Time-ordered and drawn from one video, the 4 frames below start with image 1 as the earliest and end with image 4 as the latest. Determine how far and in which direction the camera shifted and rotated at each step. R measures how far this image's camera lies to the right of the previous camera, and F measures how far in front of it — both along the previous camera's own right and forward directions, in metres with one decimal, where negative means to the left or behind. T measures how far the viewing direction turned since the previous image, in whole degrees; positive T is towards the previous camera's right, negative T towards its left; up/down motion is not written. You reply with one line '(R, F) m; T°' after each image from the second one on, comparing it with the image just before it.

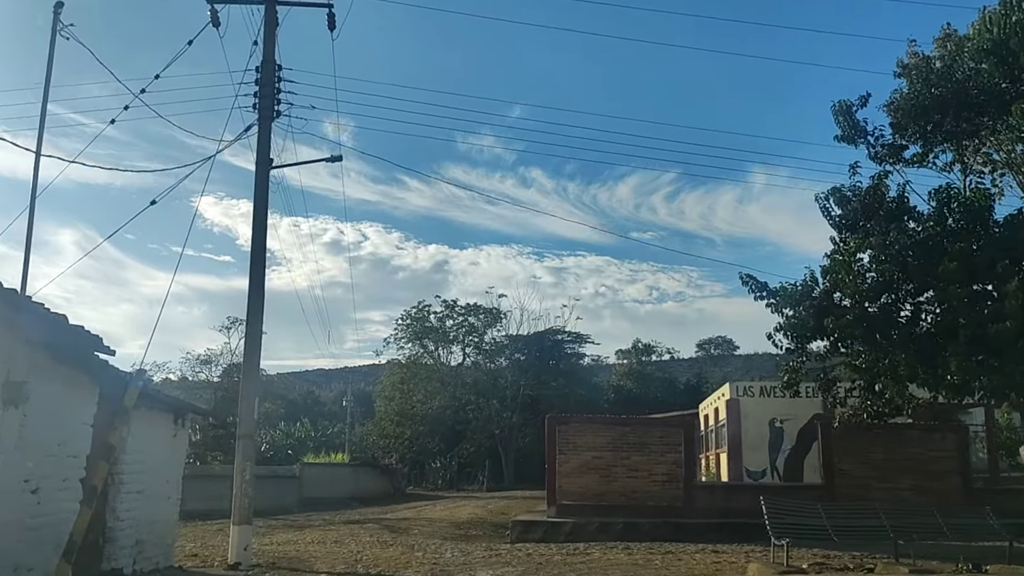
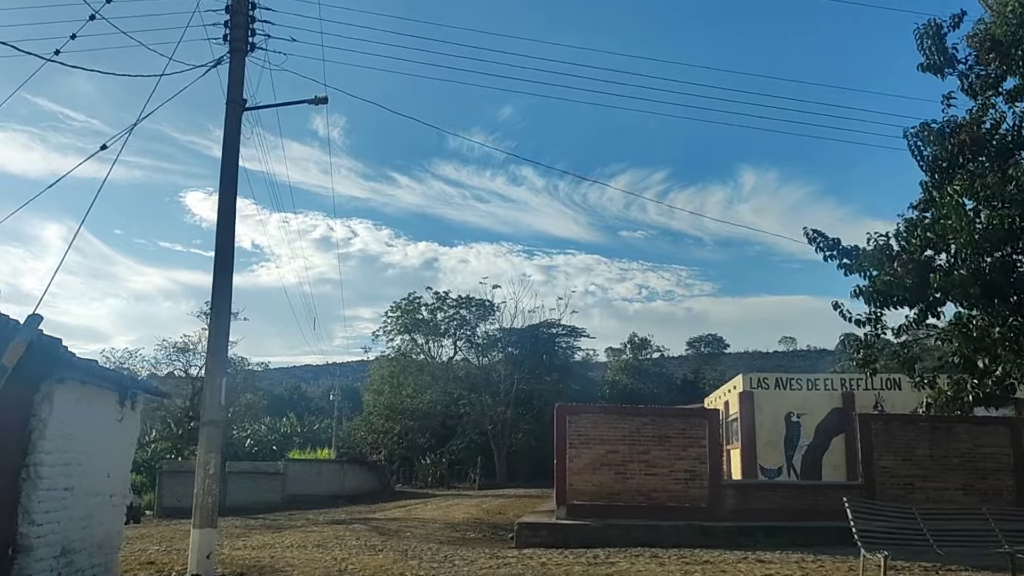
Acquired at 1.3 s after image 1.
(-0.3, +2.0) m; +1°
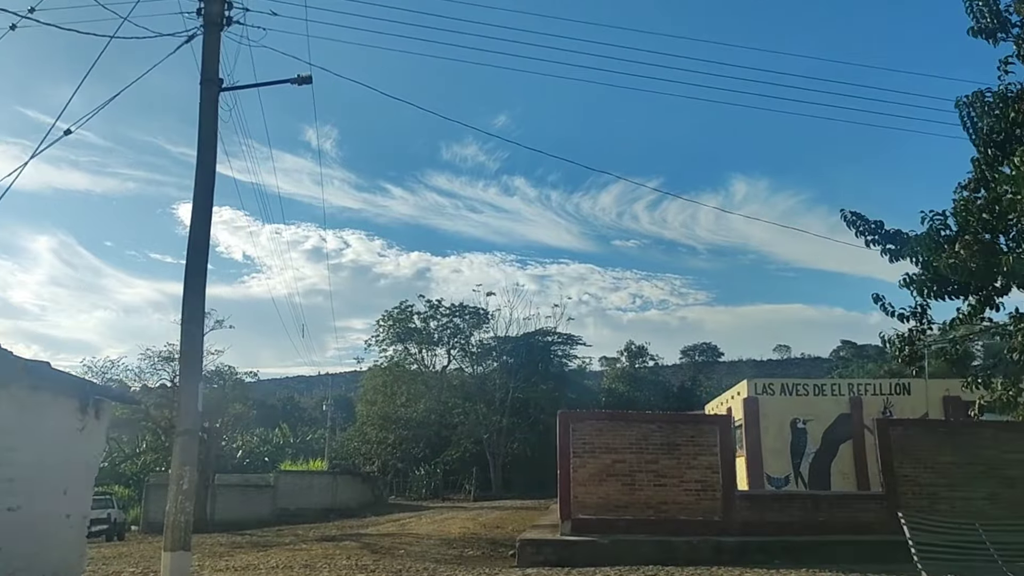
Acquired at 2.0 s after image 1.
(-0.1, +1.0) m; 0°
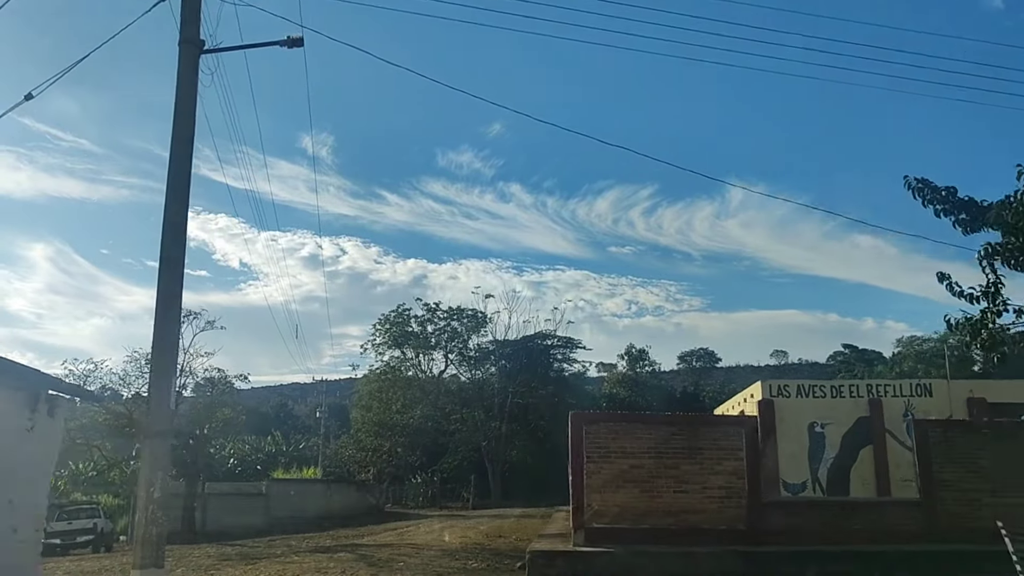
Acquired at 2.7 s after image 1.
(-0.2, +1.1) m; 0°
